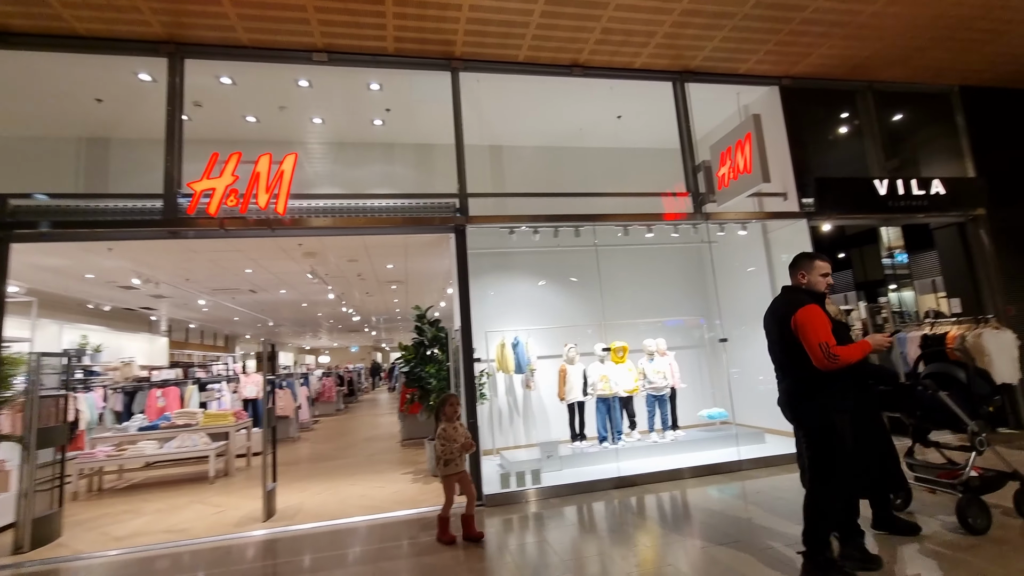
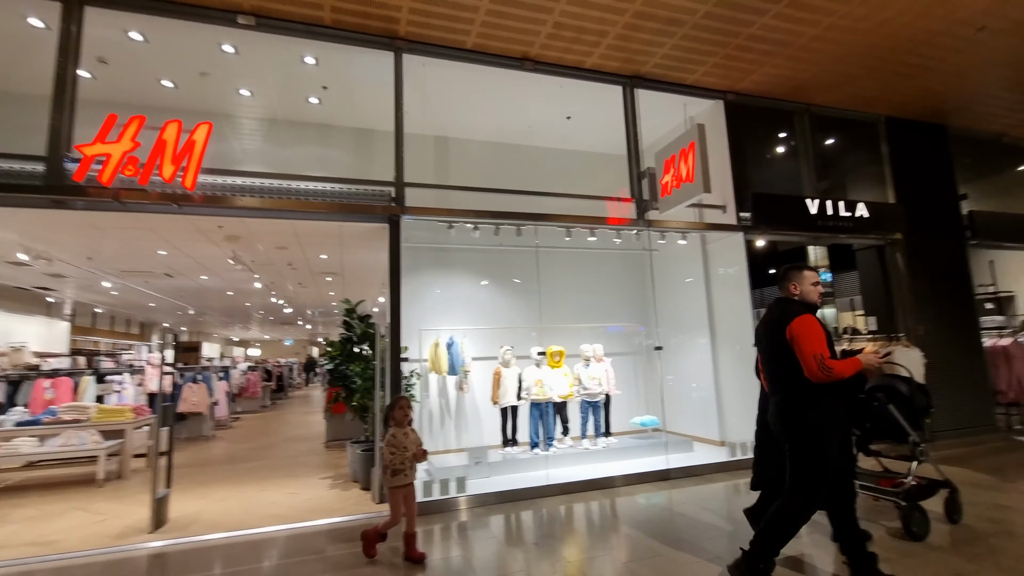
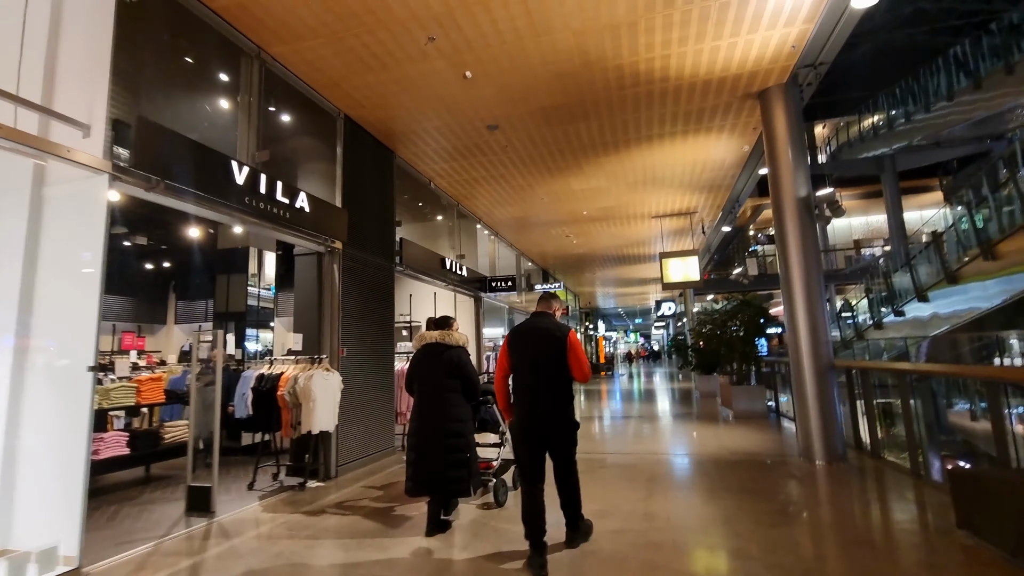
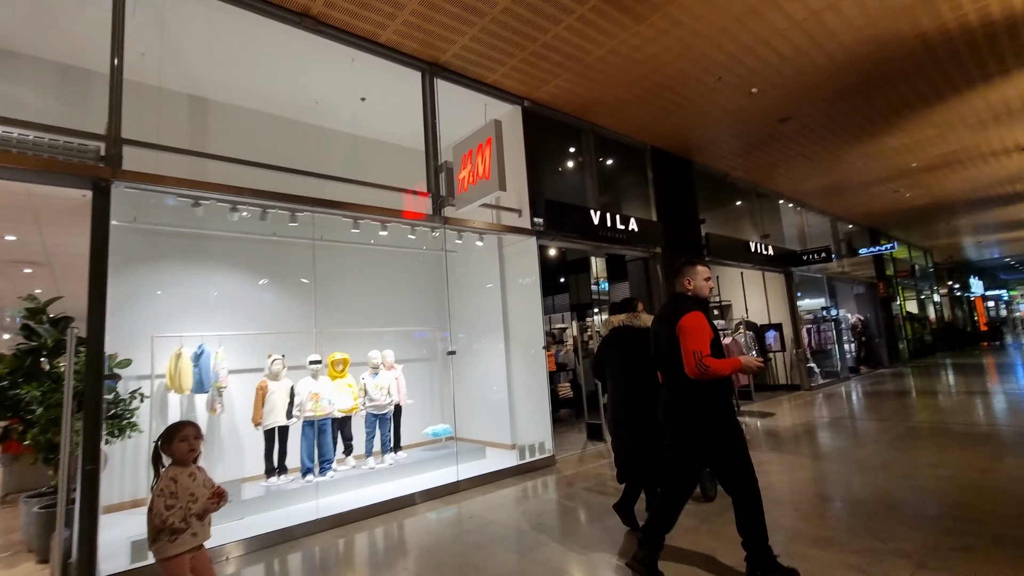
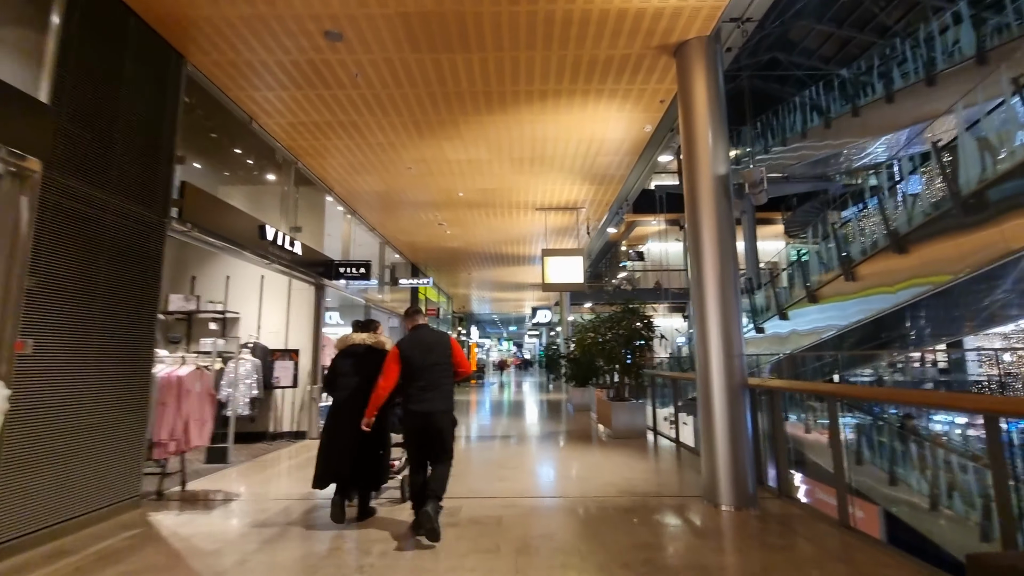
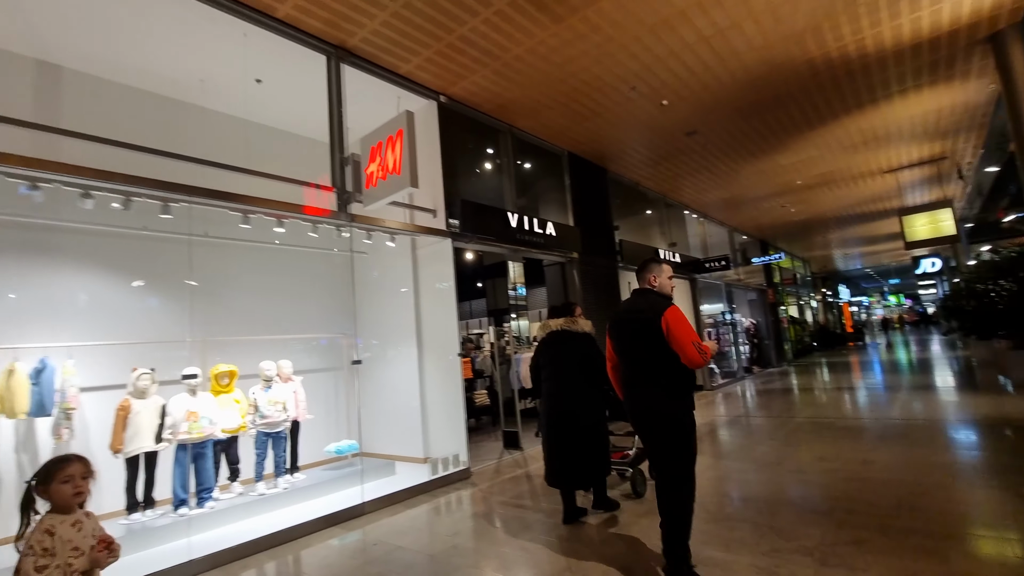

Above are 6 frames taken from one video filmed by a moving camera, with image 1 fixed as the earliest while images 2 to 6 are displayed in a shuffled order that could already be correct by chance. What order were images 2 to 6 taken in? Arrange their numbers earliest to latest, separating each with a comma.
2, 4, 6, 3, 5
